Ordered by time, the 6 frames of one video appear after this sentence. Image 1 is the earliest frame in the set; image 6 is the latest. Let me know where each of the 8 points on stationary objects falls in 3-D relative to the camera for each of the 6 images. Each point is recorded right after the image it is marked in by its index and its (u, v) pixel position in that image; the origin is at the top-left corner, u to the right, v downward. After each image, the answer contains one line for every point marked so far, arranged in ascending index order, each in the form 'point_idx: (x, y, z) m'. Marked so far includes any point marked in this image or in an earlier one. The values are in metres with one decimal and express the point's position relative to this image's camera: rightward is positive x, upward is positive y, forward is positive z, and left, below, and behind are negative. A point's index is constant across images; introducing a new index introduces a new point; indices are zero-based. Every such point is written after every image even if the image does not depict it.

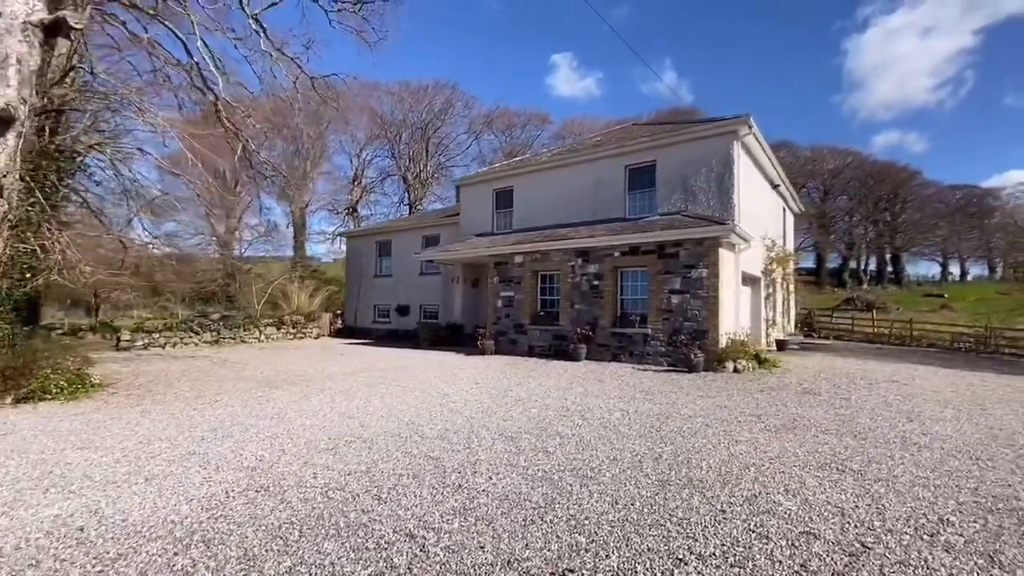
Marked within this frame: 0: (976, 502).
0: (+3.3, -1.5, +3.4) m
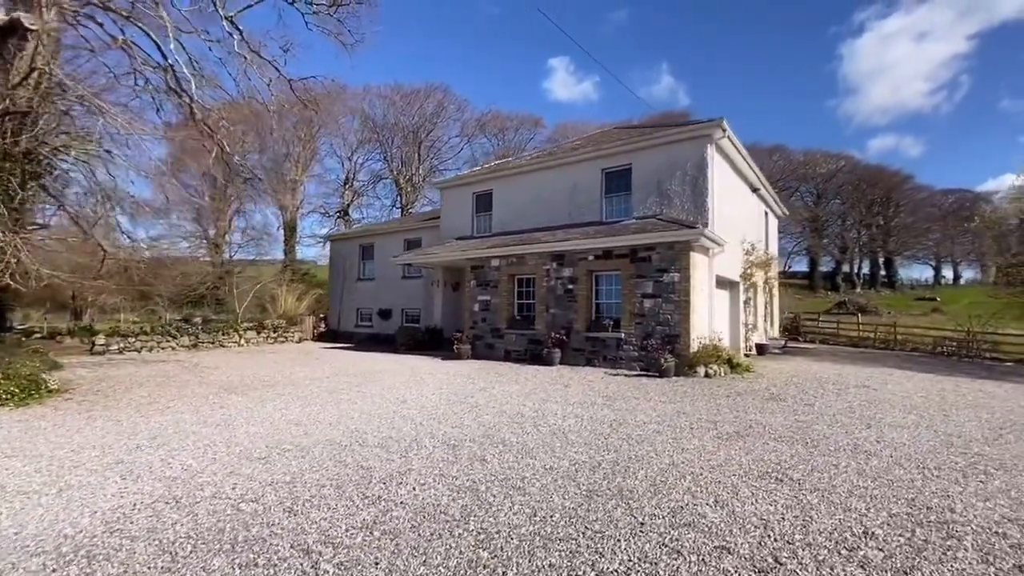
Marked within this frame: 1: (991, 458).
0: (+2.7, -1.5, +3.3) m
1: (+4.6, -1.6, +4.6) m
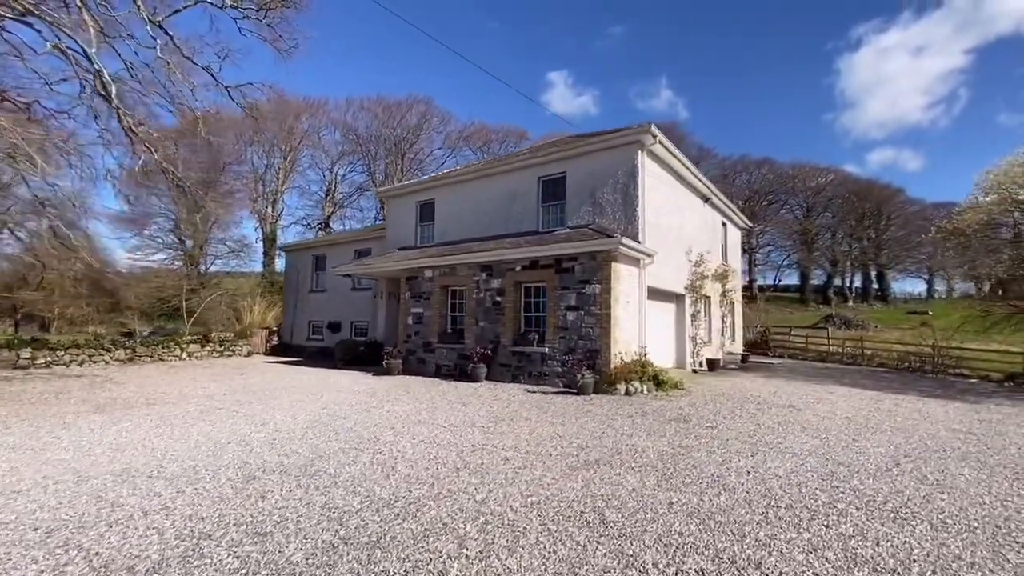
0: (+1.1, -1.6, +2.7) m
1: (+2.9, -1.7, +4.0) m
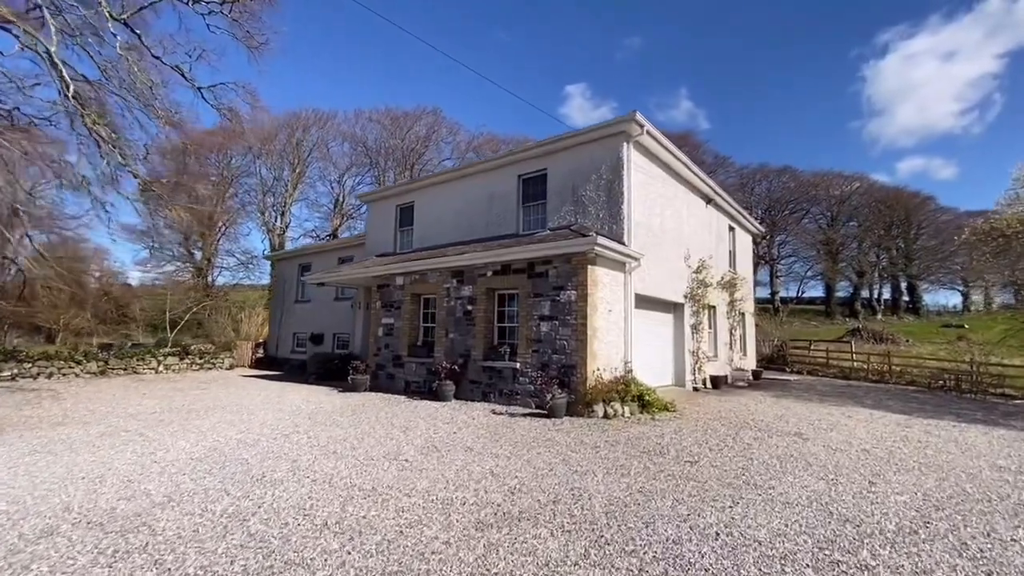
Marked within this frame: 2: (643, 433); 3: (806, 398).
0: (+0.2, -1.5, +1.6) m
1: (+2.1, -1.7, +2.9) m
2: (+1.8, -1.9, +6.4) m
3: (+6.8, -2.5, +11.2) m
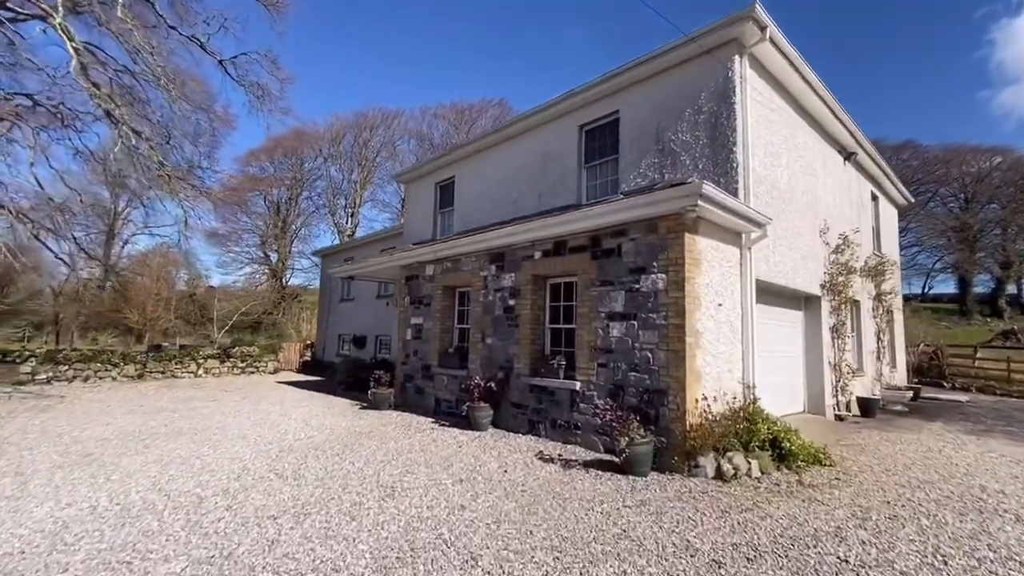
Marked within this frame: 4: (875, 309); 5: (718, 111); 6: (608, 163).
0: (-0.1, -1.4, -1.0) m
1: (+1.9, -1.5, 0.0) m
2: (+2.1, -1.7, +3.6) m
3: (+7.9, -2.3, +7.5) m
4: (+7.6, -0.4, +10.0) m
5: (+2.6, +2.3, +6.1) m
6: (+1.5, +2.0, +7.6) m
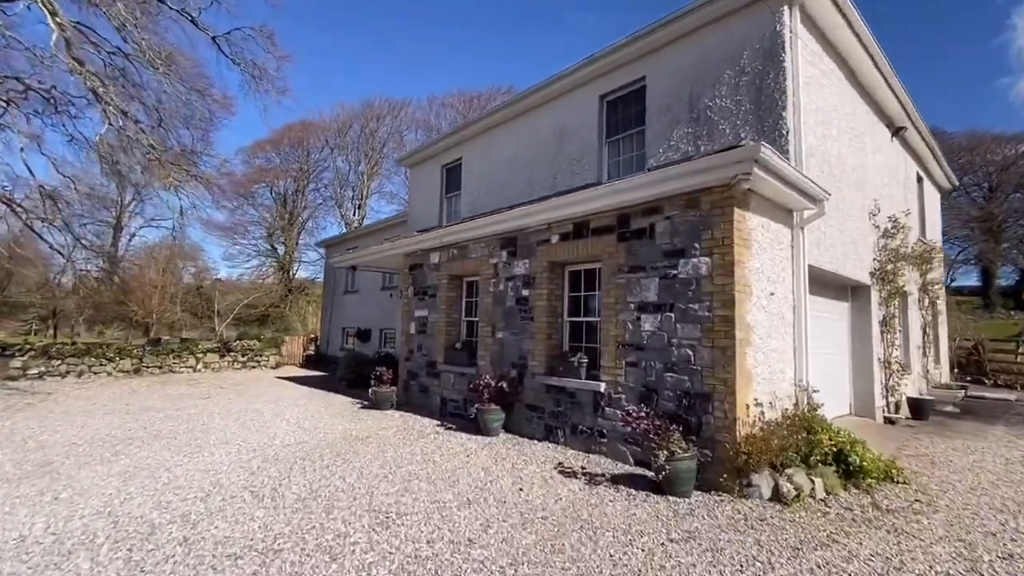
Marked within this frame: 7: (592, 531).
0: (-0.1, -1.3, -1.7) m
1: (+2.0, -1.4, -0.8) m
2: (+2.3, -1.6, +2.8) m
3: (+8.0, -2.1, +6.6) m
4: (+7.9, -0.2, +9.2) m
5: (+2.8, +2.4, +5.3) m
6: (+1.7, +2.1, +6.8) m
7: (+0.6, -1.6, +3.2) m
